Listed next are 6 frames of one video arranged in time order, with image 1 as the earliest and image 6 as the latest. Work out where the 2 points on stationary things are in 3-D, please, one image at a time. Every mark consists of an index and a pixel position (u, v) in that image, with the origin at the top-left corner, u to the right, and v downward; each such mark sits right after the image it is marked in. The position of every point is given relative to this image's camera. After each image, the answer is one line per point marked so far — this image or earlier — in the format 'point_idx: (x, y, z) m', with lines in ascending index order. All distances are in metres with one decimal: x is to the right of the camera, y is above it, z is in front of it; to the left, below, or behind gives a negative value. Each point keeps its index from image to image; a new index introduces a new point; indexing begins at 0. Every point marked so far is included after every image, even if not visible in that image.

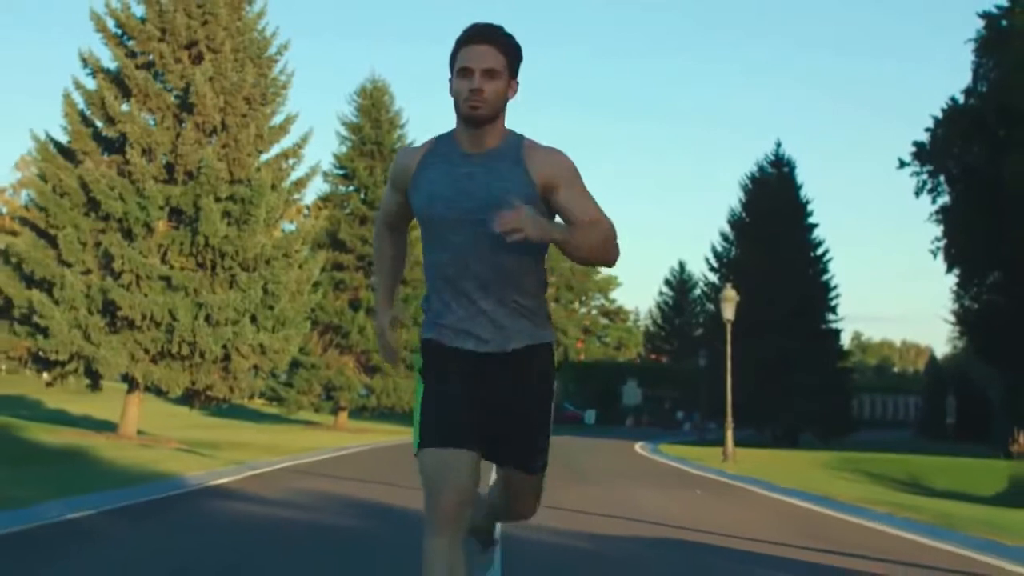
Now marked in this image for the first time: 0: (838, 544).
0: (+3.3, -2.5, +14.0) m
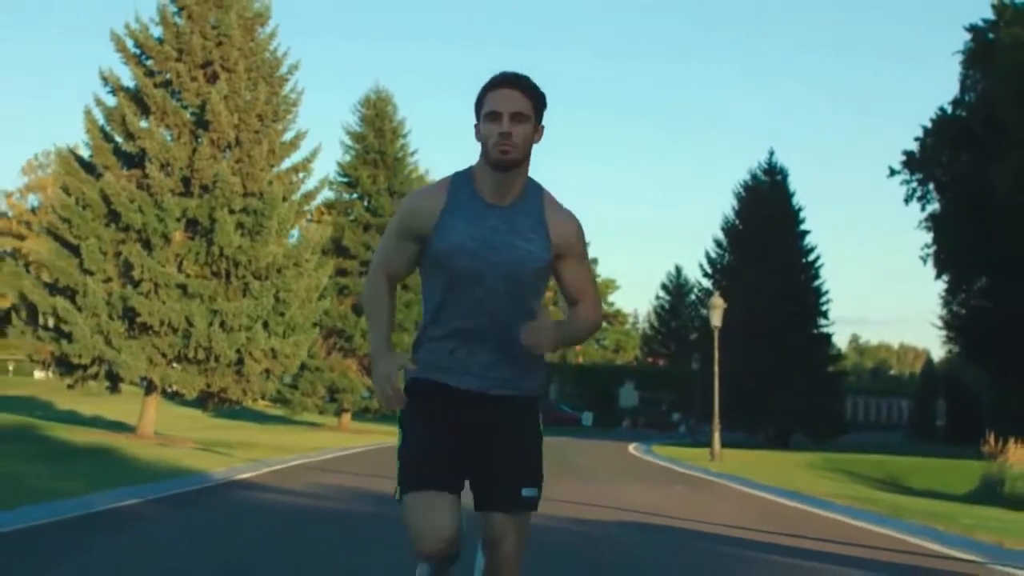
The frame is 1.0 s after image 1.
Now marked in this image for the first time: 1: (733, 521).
0: (+3.2, -2.7, +15.8) m
1: (+2.6, -2.7, +16.6) m
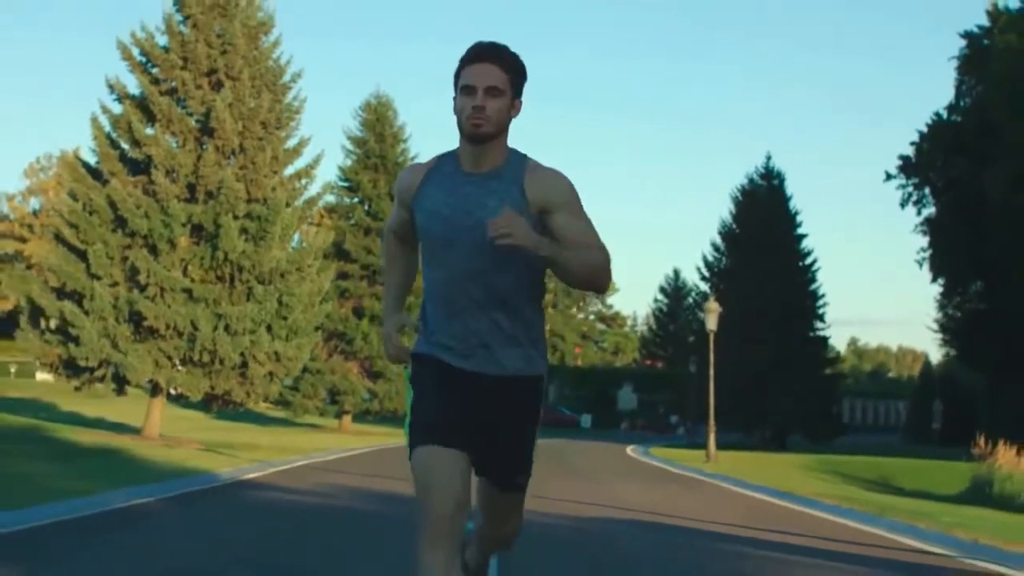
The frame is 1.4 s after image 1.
0: (+3.2, -2.8, +16.4) m
1: (+2.6, -2.8, +17.3) m
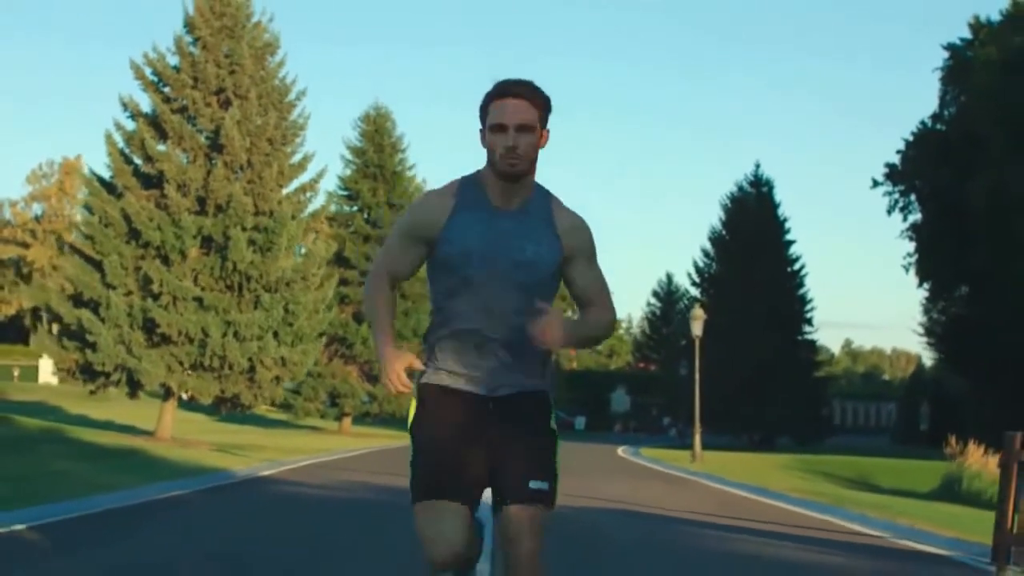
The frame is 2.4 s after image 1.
0: (+3.1, -2.9, +18.2) m
1: (+2.5, -3.0, +19.1) m
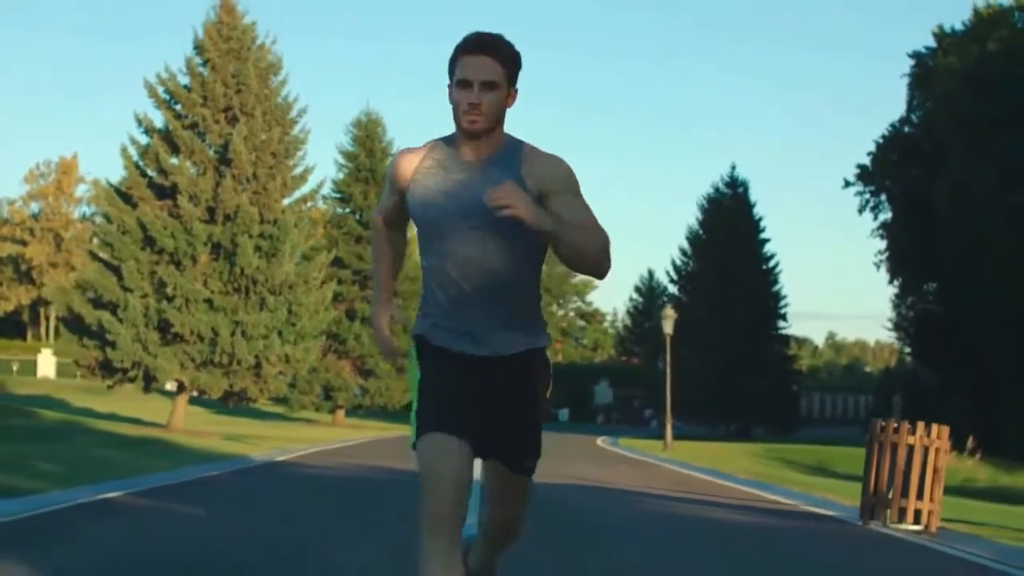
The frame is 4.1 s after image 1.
0: (+2.9, -3.1, +21.4) m
1: (+2.3, -3.1, +22.2) m
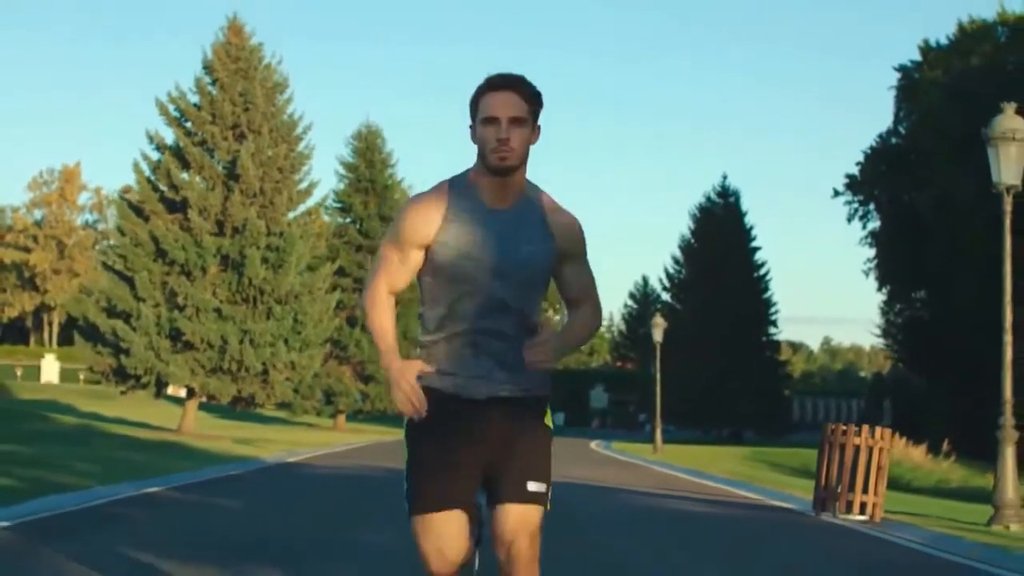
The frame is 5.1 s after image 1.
0: (+2.8, -3.3, +23.2) m
1: (+2.2, -3.4, +24.0) m
